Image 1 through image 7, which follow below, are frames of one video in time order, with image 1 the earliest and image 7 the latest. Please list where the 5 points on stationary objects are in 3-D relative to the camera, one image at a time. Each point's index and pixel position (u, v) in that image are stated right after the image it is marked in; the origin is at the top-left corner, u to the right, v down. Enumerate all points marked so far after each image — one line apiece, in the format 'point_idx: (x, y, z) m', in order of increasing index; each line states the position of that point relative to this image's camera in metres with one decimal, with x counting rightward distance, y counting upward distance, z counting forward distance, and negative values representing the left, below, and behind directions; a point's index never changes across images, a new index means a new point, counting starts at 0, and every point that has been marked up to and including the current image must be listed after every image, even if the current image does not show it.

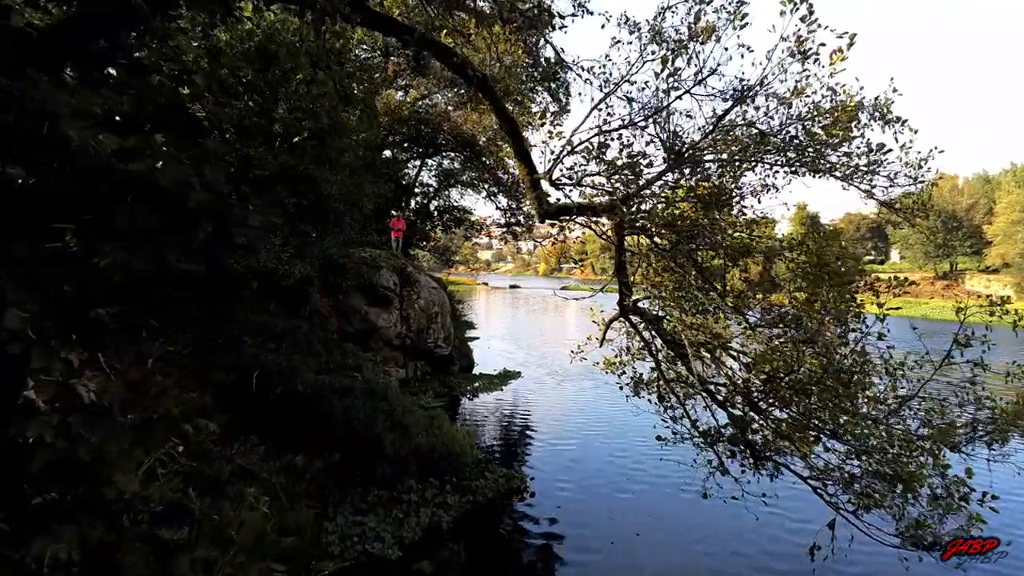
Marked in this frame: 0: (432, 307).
0: (-1.7, -0.4, +12.4) m
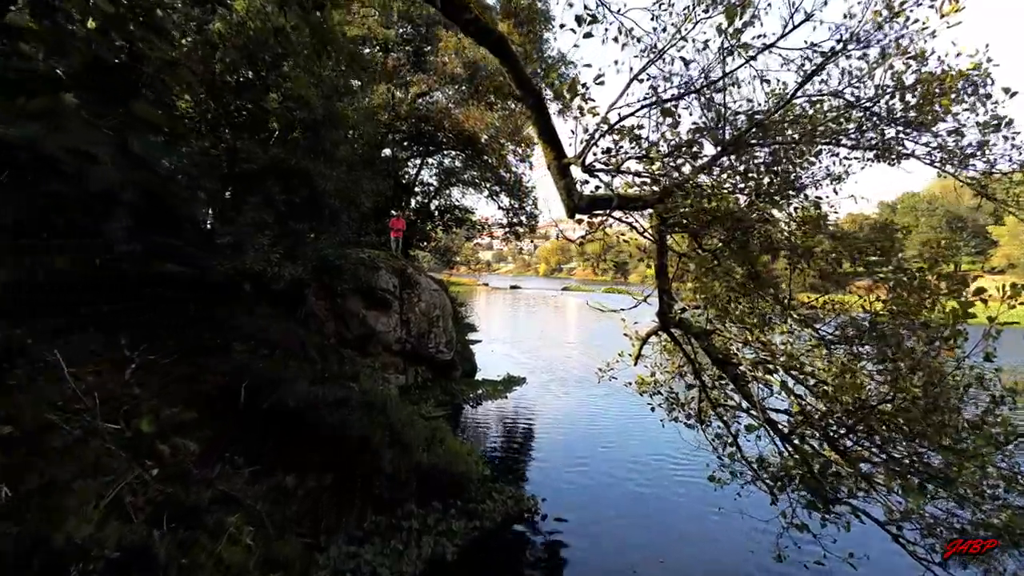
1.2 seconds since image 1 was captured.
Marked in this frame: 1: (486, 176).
0: (-1.6, -0.5, +11.9) m
1: (-0.9, +3.6, +18.5) m
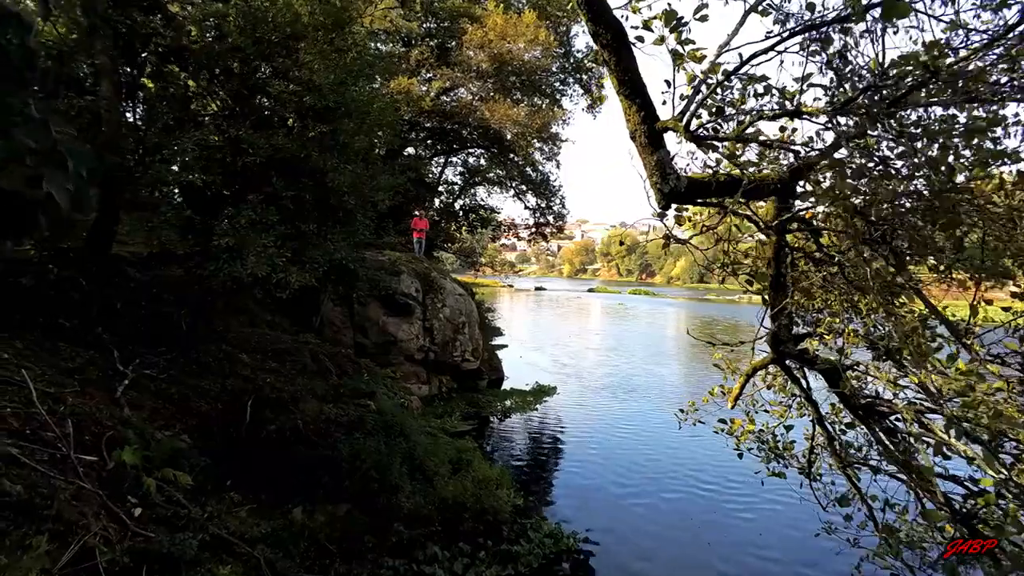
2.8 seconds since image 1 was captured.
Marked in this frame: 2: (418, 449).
0: (-1.1, -0.6, +11.2) m
1: (0.0, +3.6, +17.8) m
2: (-1.1, -1.9, +6.8) m
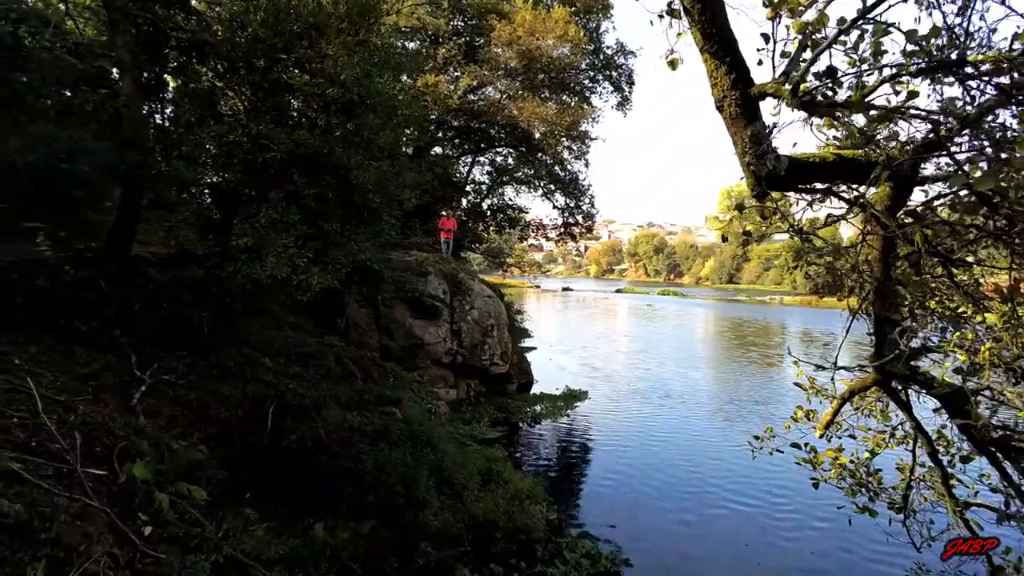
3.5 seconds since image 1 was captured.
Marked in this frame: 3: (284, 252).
0: (-0.5, -0.6, +10.9) m
1: (+0.9, +3.5, +17.4) m
2: (-0.8, -2.0, +6.5) m
3: (-1.9, +0.3, +4.6) m
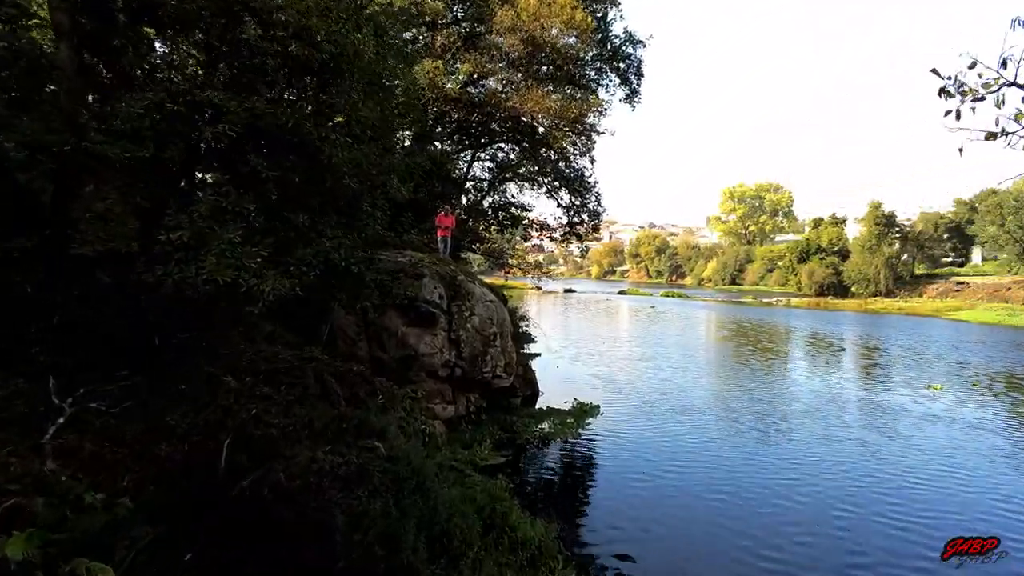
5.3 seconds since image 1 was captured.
0: (-0.4, -0.7, +9.9) m
1: (+0.9, +3.4, +16.4) m
2: (-0.7, -2.0, +5.5) m
3: (-1.8, +0.2, +3.6) m
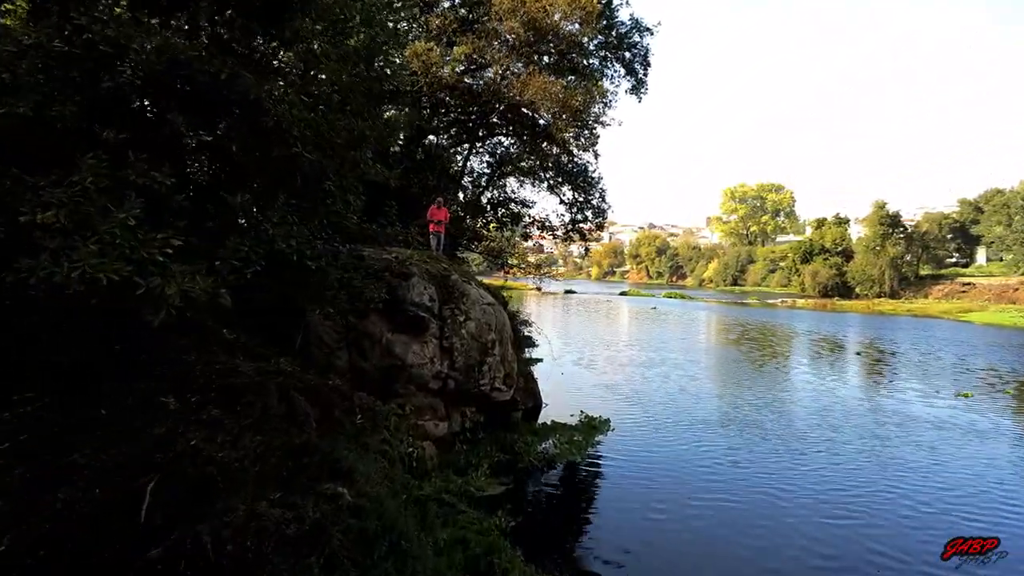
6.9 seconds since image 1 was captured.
0: (-0.4, -0.7, +8.9) m
1: (+1.0, +3.4, +15.4) m
2: (-0.7, -2.0, +4.5) m
3: (-1.8, +0.2, +2.6) m
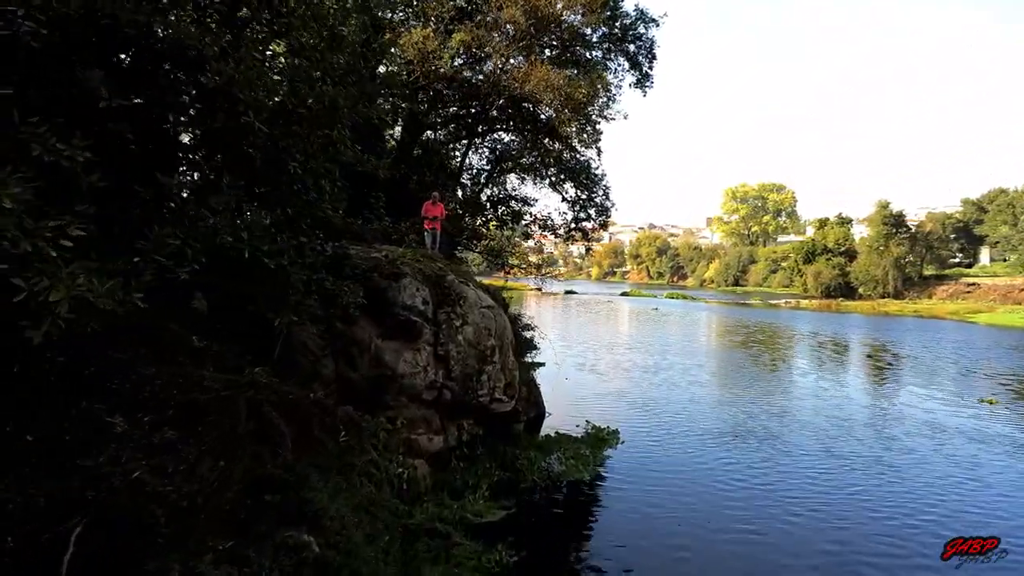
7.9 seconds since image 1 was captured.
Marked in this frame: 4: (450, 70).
0: (-0.4, -0.7, +8.2) m
1: (+1.0, +3.4, +14.8) m
2: (-0.7, -2.0, +3.9) m
3: (-1.8, +0.2, +1.9) m
4: (-1.3, +4.9, +12.6) m
